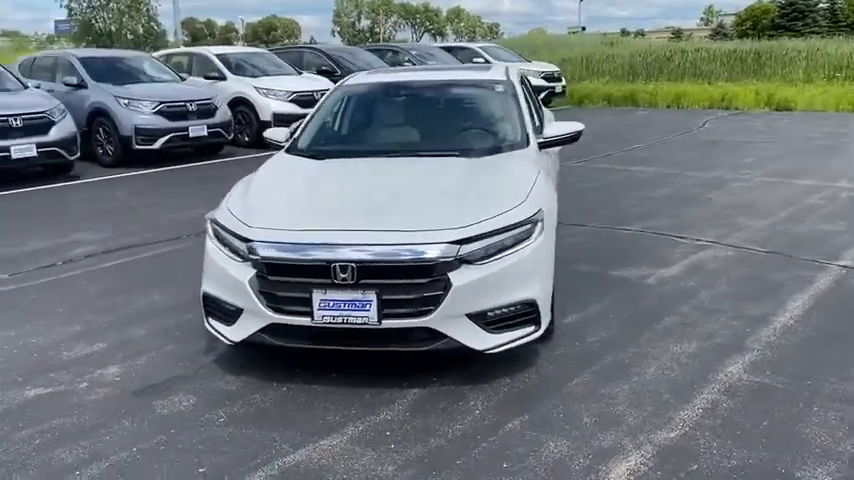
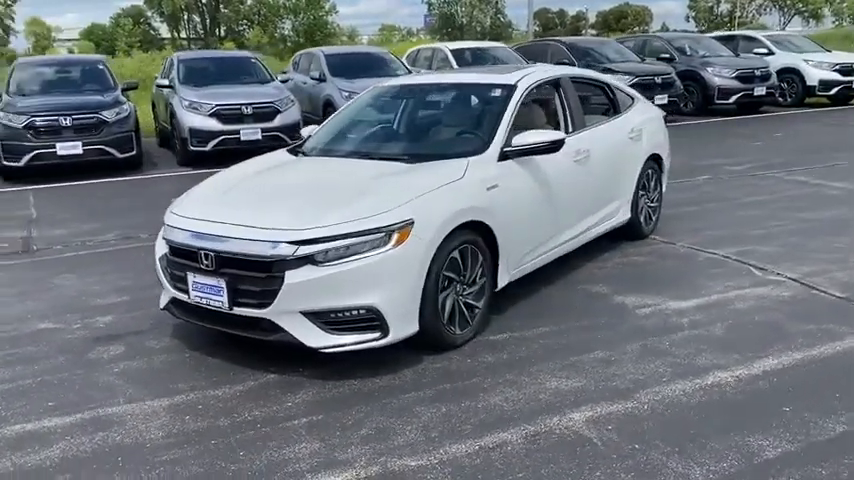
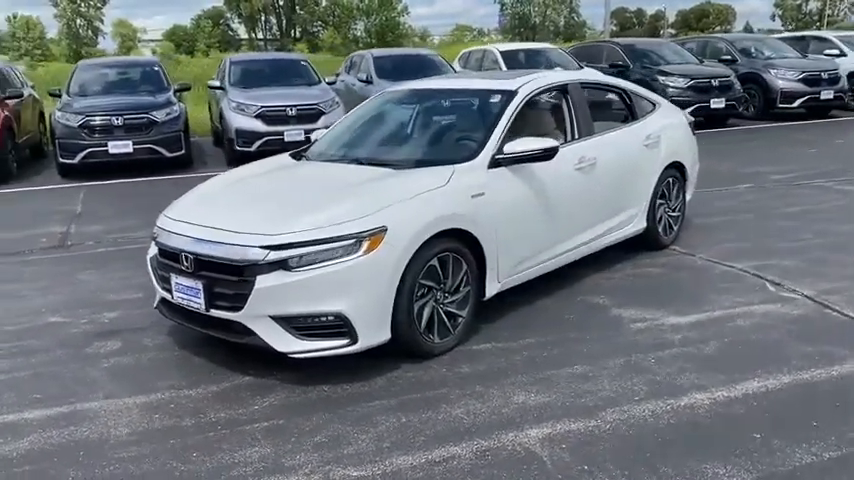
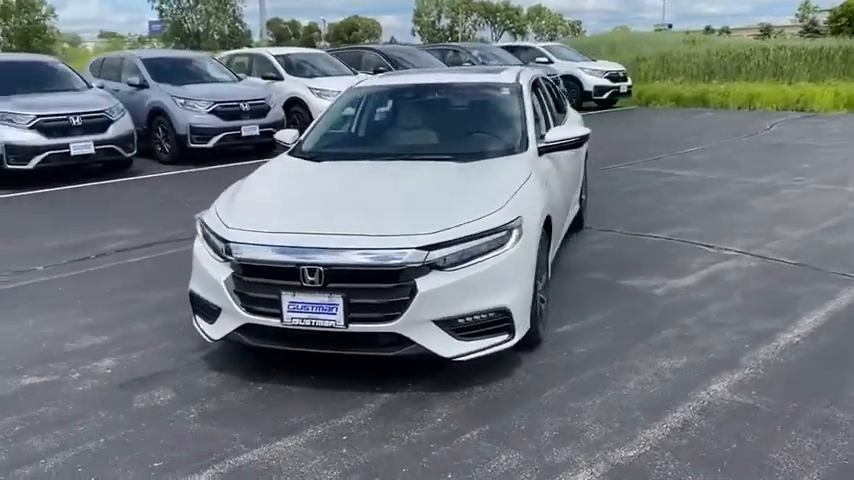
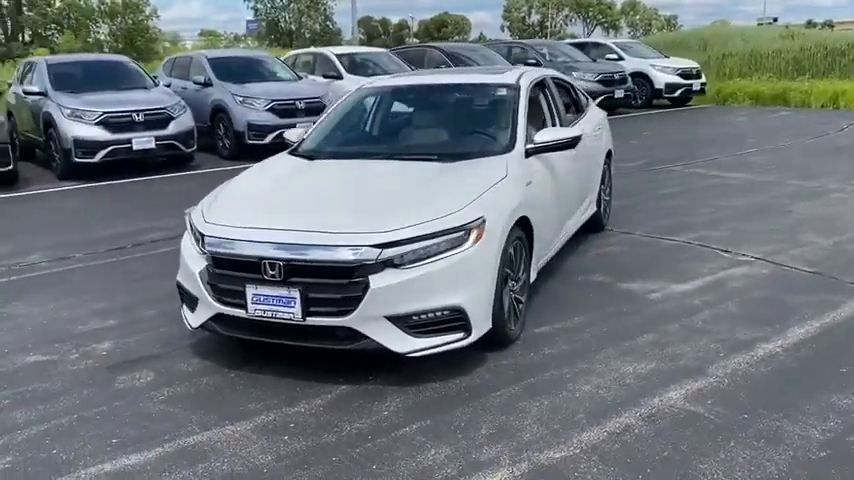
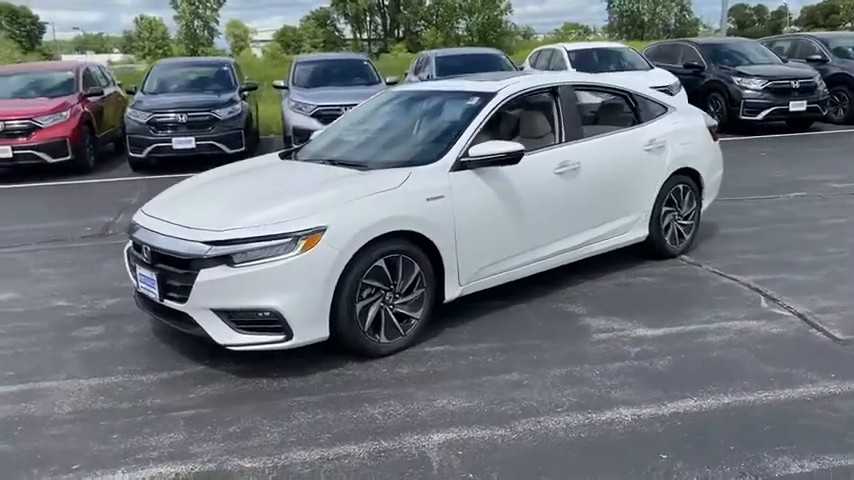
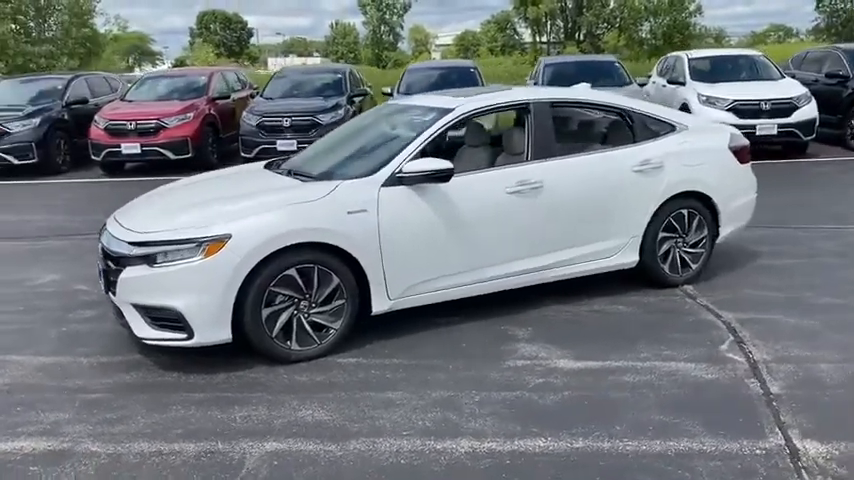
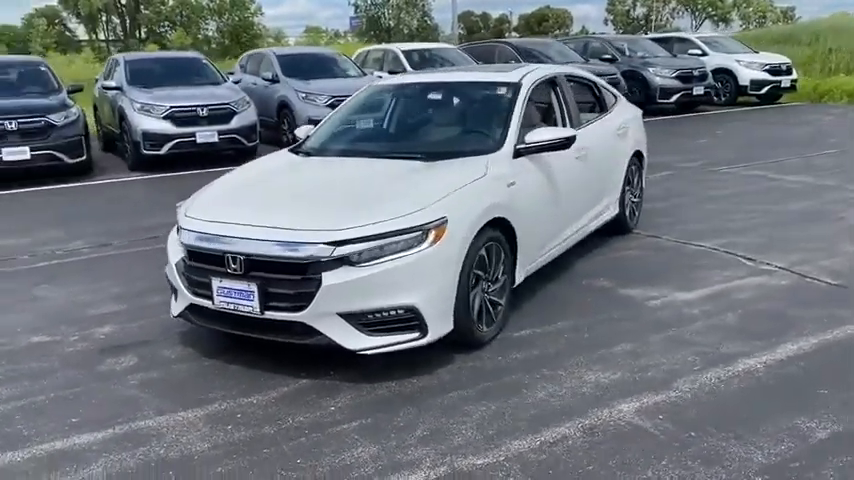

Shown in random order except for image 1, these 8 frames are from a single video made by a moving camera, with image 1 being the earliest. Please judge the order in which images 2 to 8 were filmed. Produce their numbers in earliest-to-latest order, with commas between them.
4, 5, 8, 2, 3, 6, 7
